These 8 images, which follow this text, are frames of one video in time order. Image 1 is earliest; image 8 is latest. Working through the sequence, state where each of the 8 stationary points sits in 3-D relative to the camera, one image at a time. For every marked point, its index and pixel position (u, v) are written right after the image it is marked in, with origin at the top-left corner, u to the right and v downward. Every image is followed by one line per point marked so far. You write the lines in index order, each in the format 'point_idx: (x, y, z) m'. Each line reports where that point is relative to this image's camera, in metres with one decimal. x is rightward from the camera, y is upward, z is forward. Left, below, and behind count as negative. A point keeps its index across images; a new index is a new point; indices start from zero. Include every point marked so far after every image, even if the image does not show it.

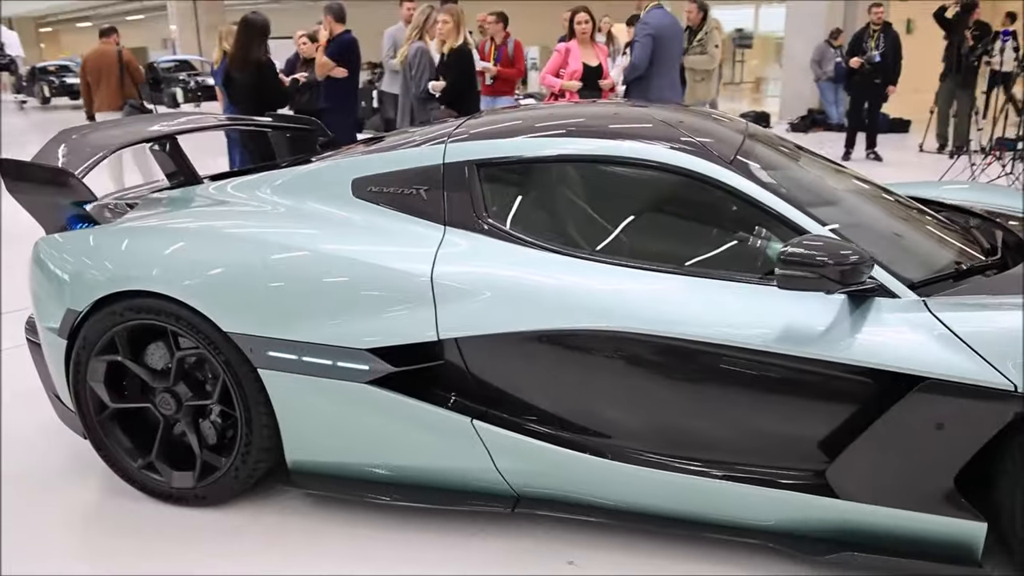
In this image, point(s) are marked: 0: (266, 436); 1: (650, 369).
0: (-0.7, -0.4, +2.2) m
1: (+0.3, -0.2, +1.9) m
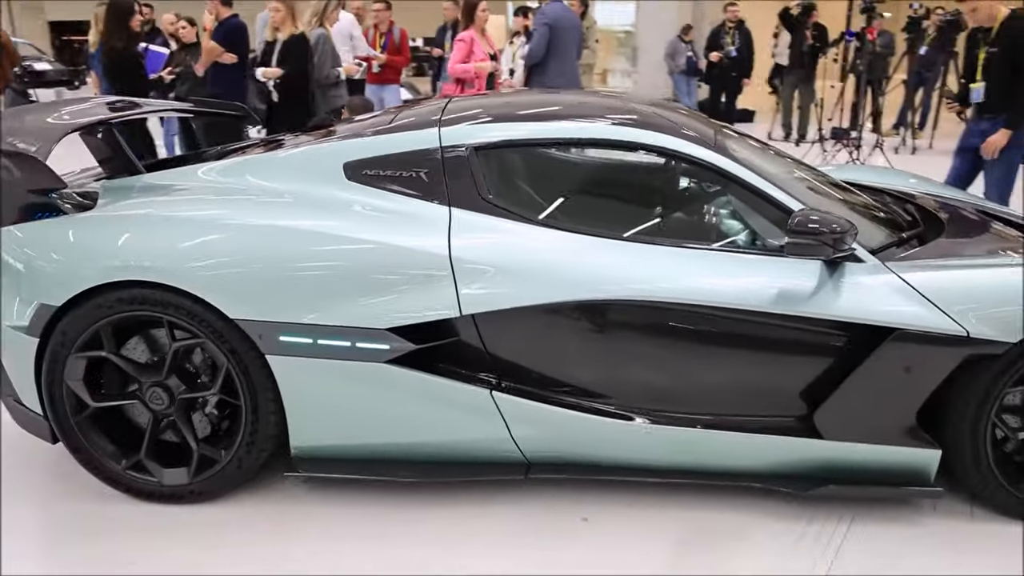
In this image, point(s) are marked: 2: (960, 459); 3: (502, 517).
0: (-0.6, -0.4, +2.2) m
1: (+0.4, -0.1, +2.1) m
2: (+1.2, -0.5, +2.2) m
3: (0.0, -0.6, +2.3) m
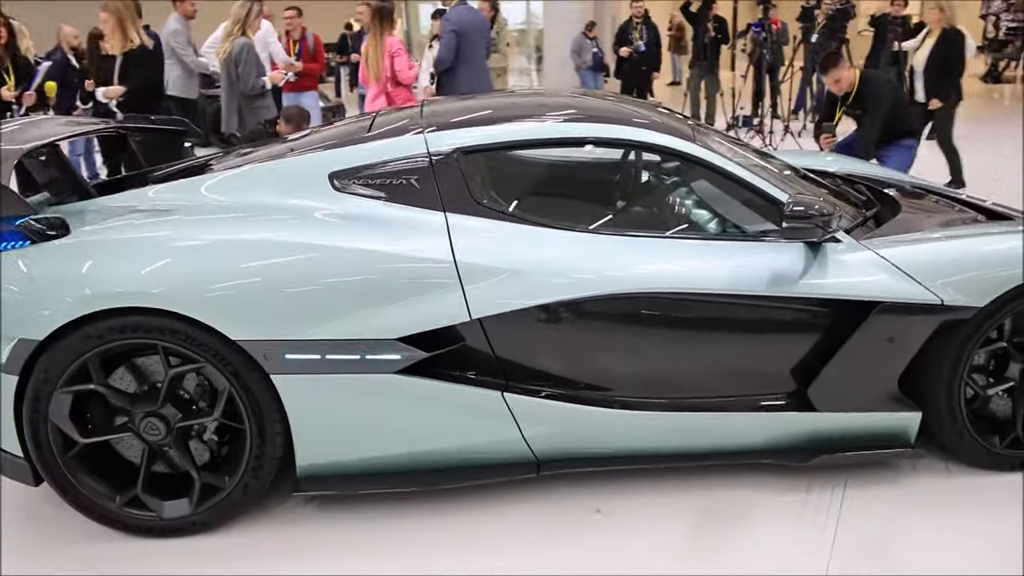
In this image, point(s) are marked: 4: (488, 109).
0: (-0.6, -0.4, +2.1) m
1: (+0.4, -0.1, +2.2) m
2: (+1.2, -0.4, +2.3) m
3: (0.0, -0.6, +2.3) m
4: (-0.1, +0.6, +2.5) m
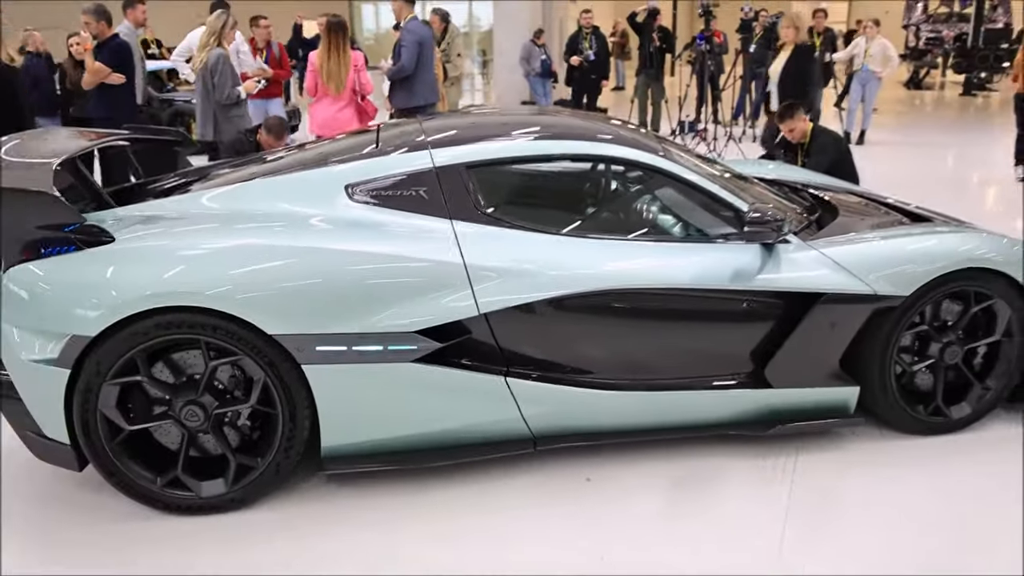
0: (-0.6, -0.4, +2.4) m
1: (+0.4, -0.1, +2.5) m
2: (+1.2, -0.4, +2.7) m
3: (0.0, -0.6, +2.6) m
4: (-0.1, +0.6, +2.8) m
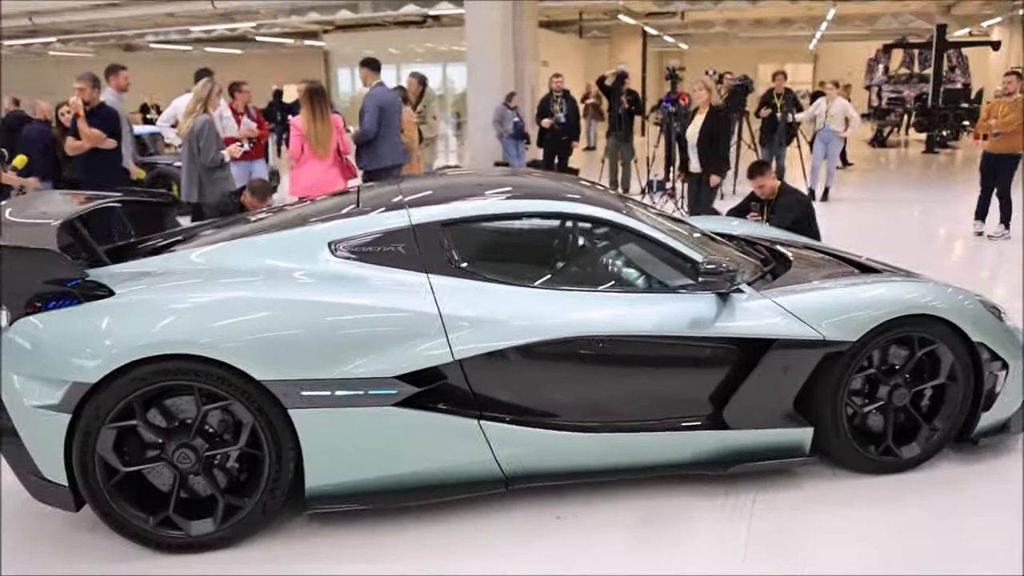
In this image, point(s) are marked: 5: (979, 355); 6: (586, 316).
0: (-0.7, -0.6, +2.5) m
1: (+0.3, -0.2, +2.7) m
2: (+1.1, -0.5, +2.9) m
3: (-0.1, -0.8, +2.7) m
4: (-0.2, +0.4, +3.0) m
5: (+1.7, -0.2, +3.0) m
6: (+0.2, -0.1, +2.6) m
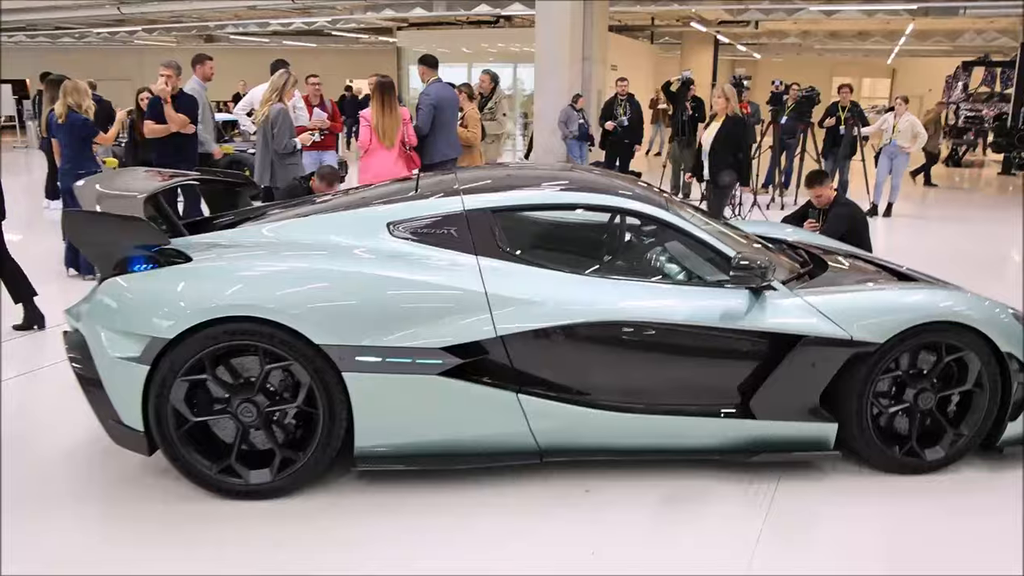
0: (-0.6, -0.5, +2.7) m
1: (+0.4, -0.2, +2.8) m
2: (+1.2, -0.5, +3.0) m
3: (0.0, -0.7, +2.9) m
4: (0.0, +0.4, +3.2) m
5: (+1.9, -0.3, +3.0) m
6: (+0.4, -0.1, +2.8) m
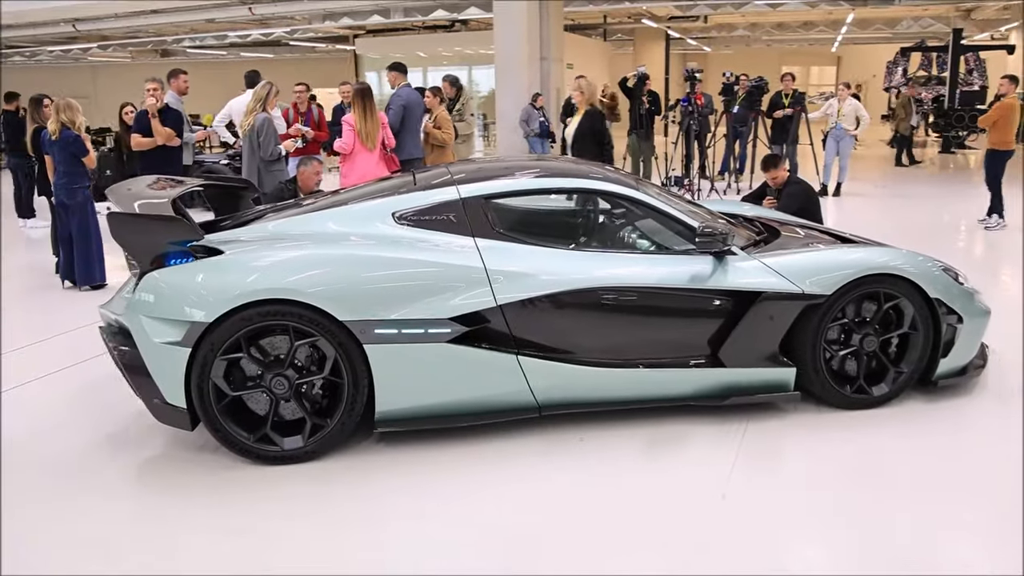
0: (-0.6, -0.4, +3.1) m
1: (+0.4, -0.1, +3.2) m
2: (+1.2, -0.4, +3.4) m
3: (+0.1, -0.6, +3.3) m
4: (-0.1, +0.5, +3.6) m
5: (+1.8, -0.1, +3.5) m
6: (+0.4, +0.1, +3.2) m
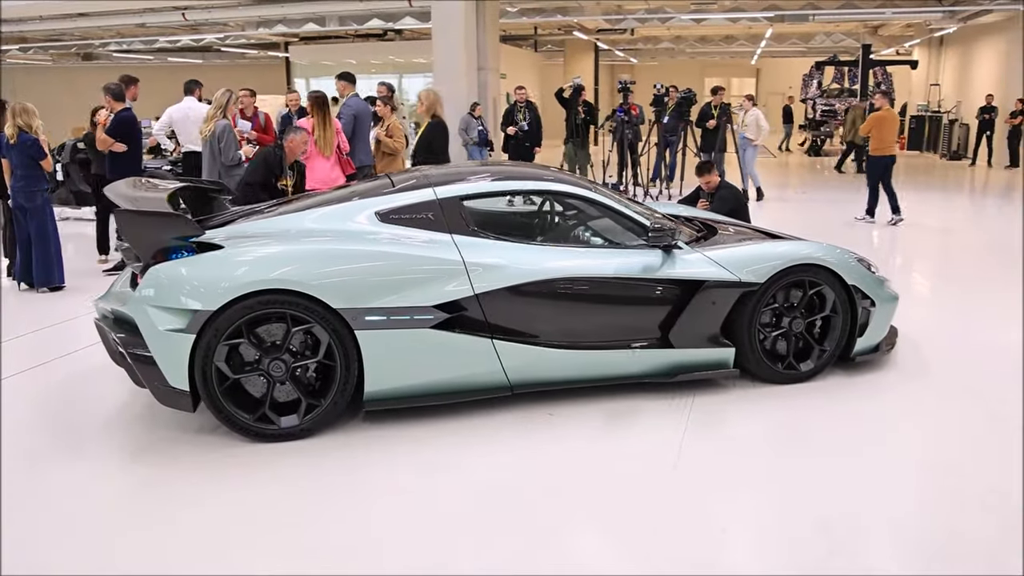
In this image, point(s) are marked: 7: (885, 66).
0: (-0.7, -0.4, +3.4) m
1: (+0.3, 0.0, +3.6) m
2: (+1.1, -0.3, +3.9) m
3: (-0.1, -0.6, +3.6) m
4: (-0.3, +0.6, +4.0) m
5: (+1.7, 0.0, +4.0) m
6: (+0.3, +0.1, +3.6) m
7: (+8.7, +5.2, +18.9) m
